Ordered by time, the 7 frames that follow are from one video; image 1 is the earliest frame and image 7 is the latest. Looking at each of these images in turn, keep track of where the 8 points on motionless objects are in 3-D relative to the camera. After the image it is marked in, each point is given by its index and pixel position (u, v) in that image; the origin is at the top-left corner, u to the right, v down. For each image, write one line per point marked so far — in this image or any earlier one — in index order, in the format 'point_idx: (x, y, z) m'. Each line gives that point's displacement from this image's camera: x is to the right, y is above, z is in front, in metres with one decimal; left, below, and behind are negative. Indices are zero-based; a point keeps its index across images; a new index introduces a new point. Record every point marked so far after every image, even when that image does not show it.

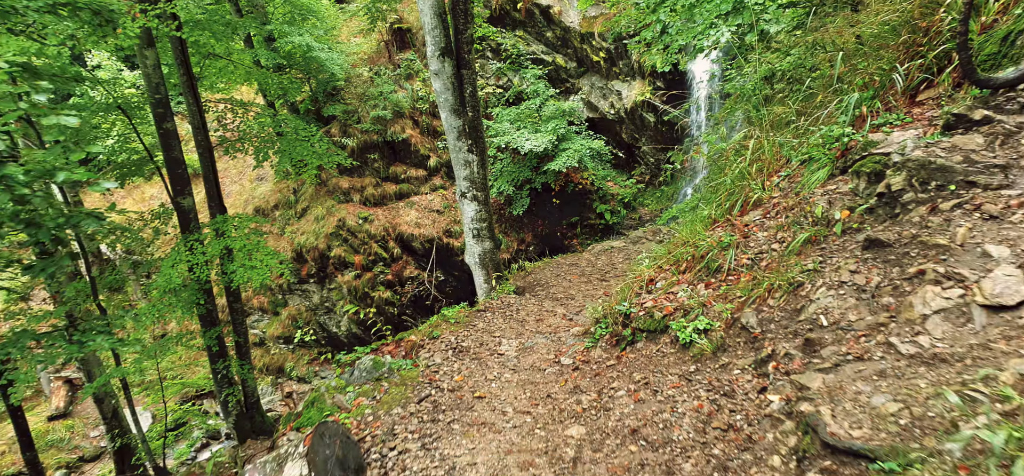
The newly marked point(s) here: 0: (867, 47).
0: (+3.3, +1.7, +4.3) m
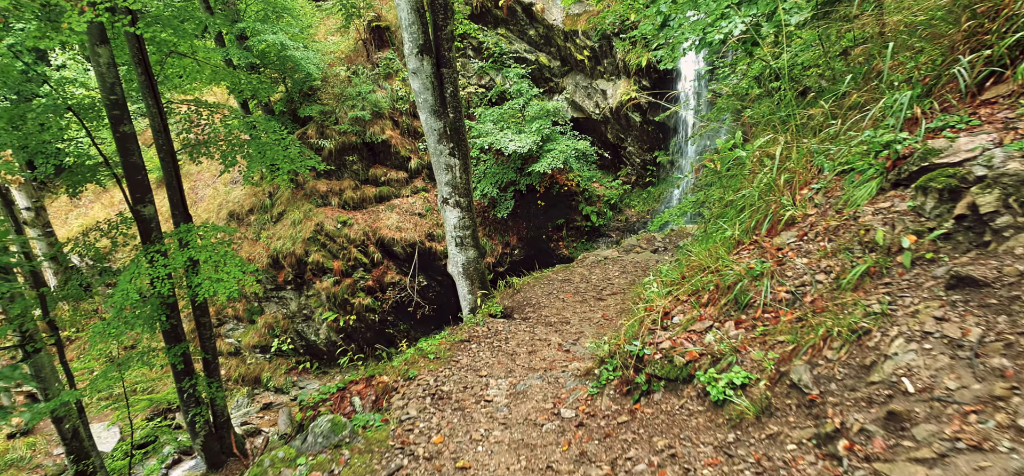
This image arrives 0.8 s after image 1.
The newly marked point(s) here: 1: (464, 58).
0: (+3.2, +1.6, +3.7) m
1: (-1.3, +5.2, +13.9) m
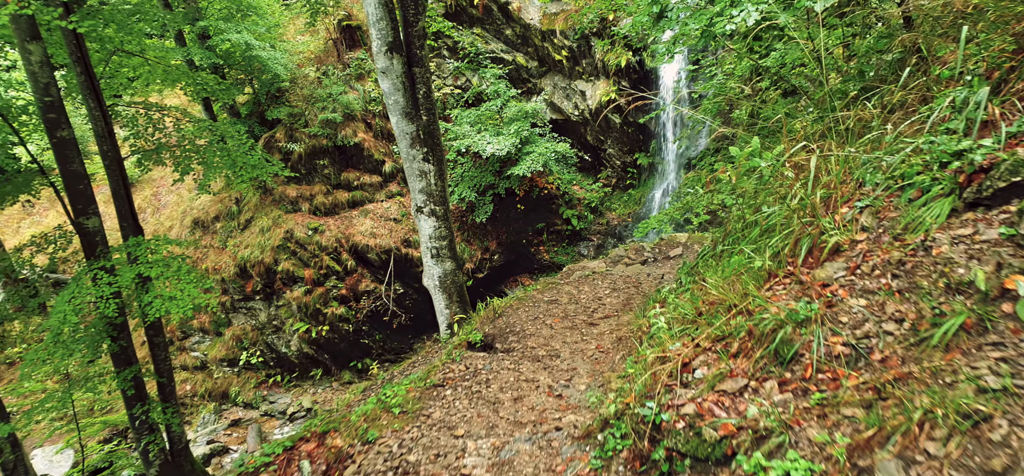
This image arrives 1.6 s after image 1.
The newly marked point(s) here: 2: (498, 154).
0: (+3.0, +1.4, +3.1) m
1: (-2.0, +4.9, +13.1) m
2: (-0.3, +1.9, +10.1) m
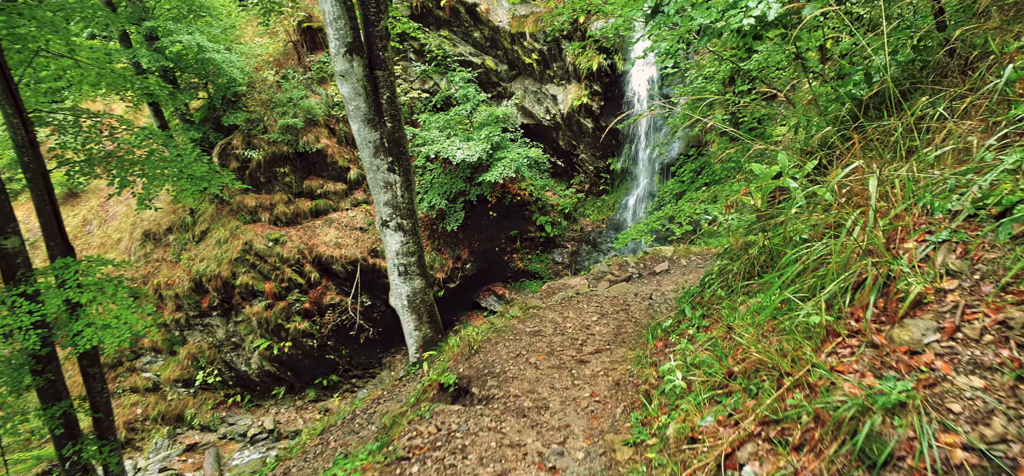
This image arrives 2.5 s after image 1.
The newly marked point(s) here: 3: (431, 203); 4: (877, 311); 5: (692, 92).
0: (+2.9, +1.2, +2.4) m
1: (-2.7, +4.5, +12.2) m
2: (-0.8, +1.5, +9.3) m
3: (-1.7, +0.7, +10.1) m
4: (+1.9, -0.4, +2.5) m
5: (+2.2, +1.9, +6.2) m
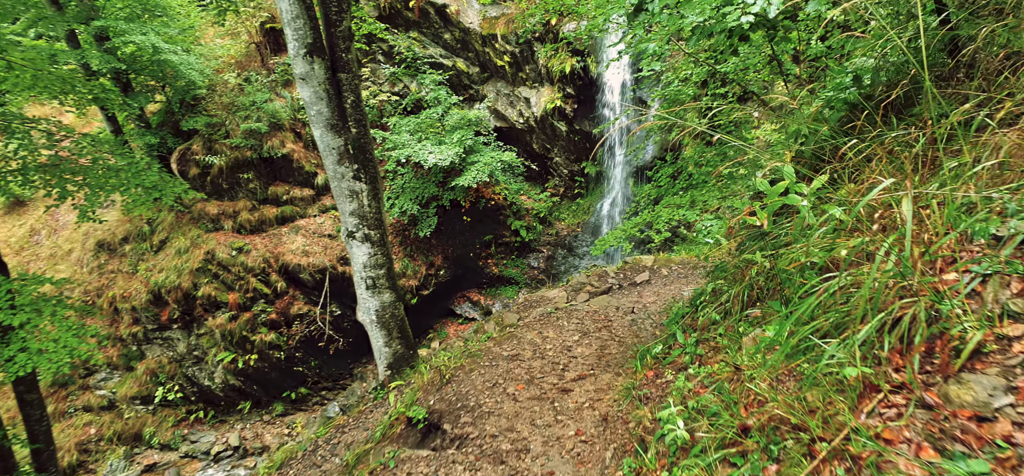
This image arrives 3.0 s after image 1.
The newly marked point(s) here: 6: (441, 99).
0: (+2.8, +1.0, +2.1) m
1: (-3.4, +4.3, +11.5) m
2: (-1.3, +1.3, +8.8) m
3: (-2.3, +0.5, +9.5) m
4: (+1.8, -0.5, +2.1) m
5: (+1.9, +1.8, +5.9) m
6: (-1.5, +2.9, +9.9) m
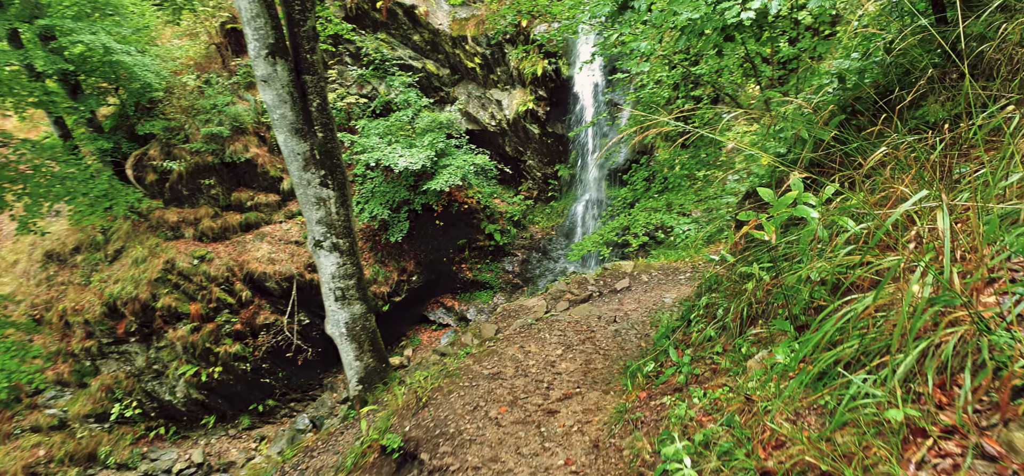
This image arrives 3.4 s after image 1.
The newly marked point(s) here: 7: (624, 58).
0: (+2.7, +1.0, +1.9) m
1: (-4.1, +4.0, +11.0) m
2: (-1.7, +1.1, +8.3) m
3: (-2.7, +0.3, +9.1) m
4: (+1.7, -0.6, +1.8) m
5: (+1.6, +1.7, +5.6) m
6: (-2.0, +2.7, +9.5) m
7: (+1.3, +2.2, +5.7) m
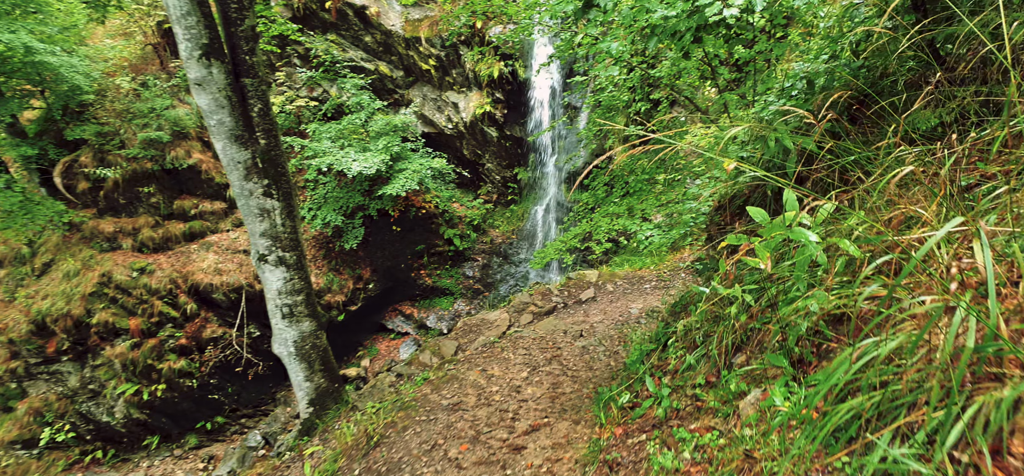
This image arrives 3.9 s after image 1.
0: (+2.5, +0.9, +1.7) m
1: (-5.0, +3.7, +10.2) m
2: (-2.4, +0.9, +7.7) m
3: (-3.5, +0.1, +8.3) m
4: (+1.6, -0.7, +1.5) m
5: (+1.1, +1.5, +5.3) m
6: (-2.8, +2.5, +8.9) m
7: (+0.8, +2.0, +5.4) m
